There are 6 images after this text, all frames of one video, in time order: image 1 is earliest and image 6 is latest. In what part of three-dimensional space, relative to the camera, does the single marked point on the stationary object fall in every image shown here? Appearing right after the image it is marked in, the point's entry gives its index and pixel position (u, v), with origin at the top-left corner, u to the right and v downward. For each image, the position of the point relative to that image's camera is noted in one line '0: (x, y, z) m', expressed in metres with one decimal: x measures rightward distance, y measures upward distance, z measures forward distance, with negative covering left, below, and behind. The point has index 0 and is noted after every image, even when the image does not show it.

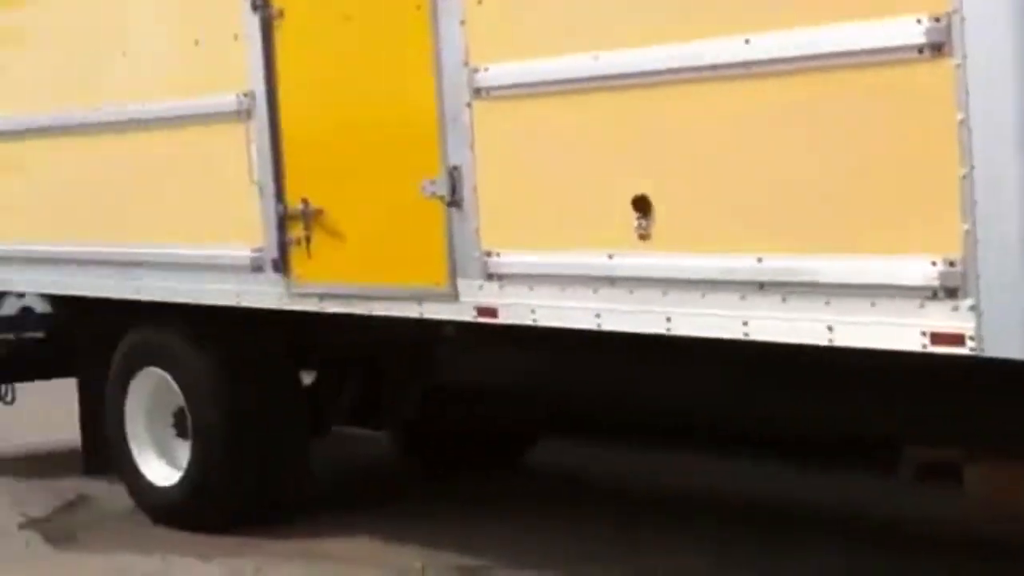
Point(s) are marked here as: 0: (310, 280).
0: (-1.0, 0.0, +8.0) m
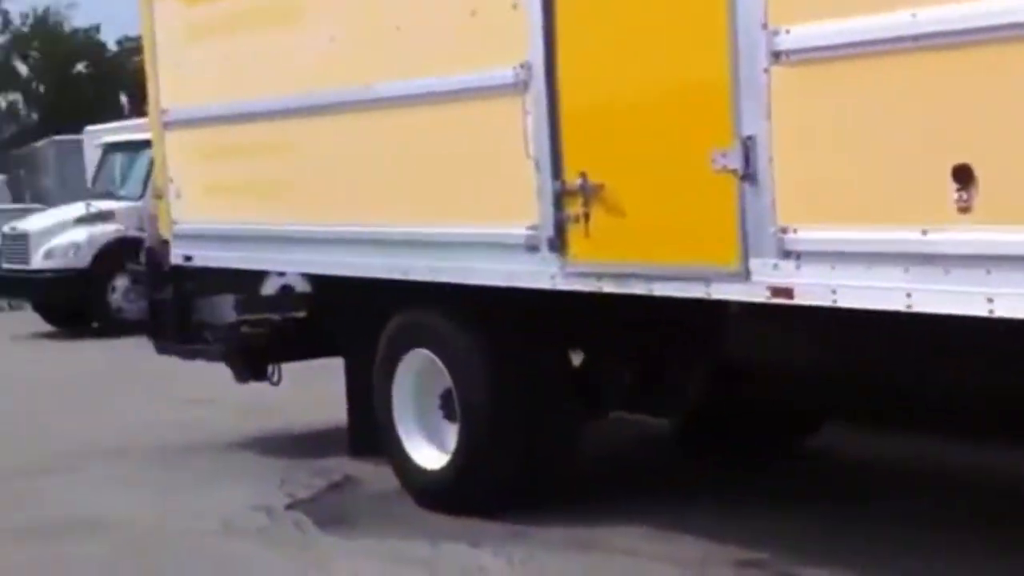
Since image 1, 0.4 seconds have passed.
0: (+0.4, +0.1, +7.7) m
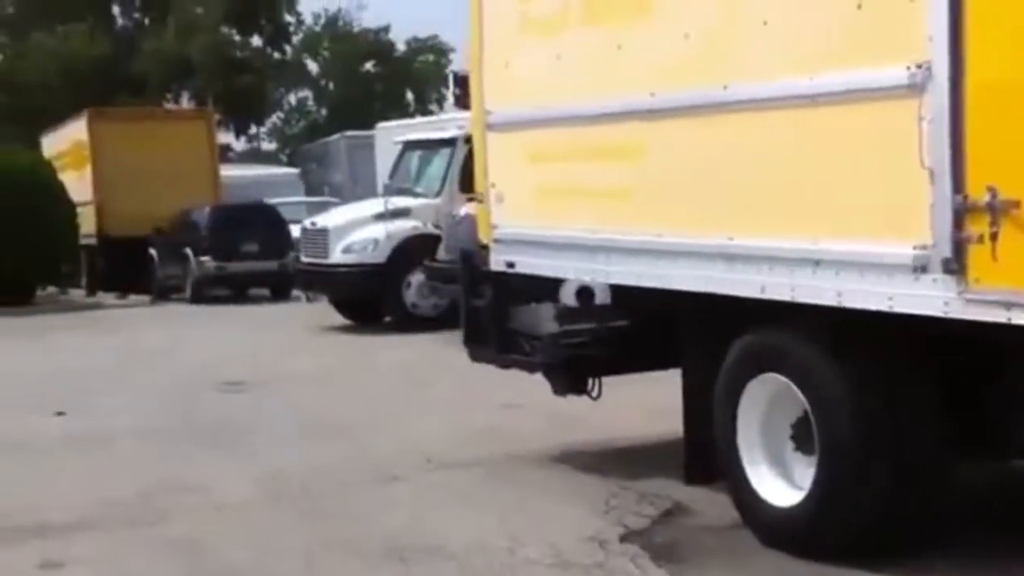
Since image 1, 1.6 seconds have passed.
0: (+2.1, 0.0, +6.8) m
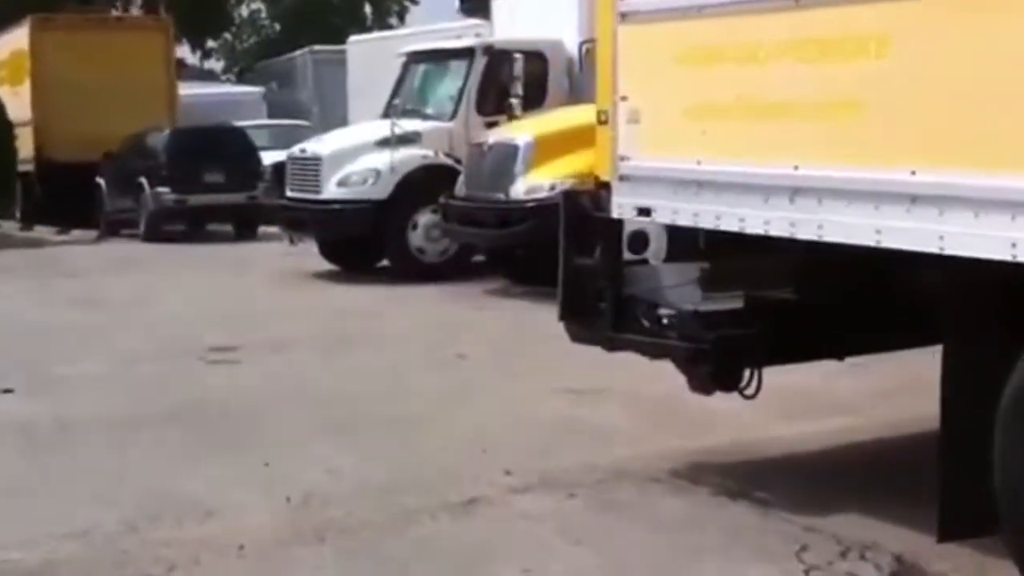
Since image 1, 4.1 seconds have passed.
0: (+2.9, 0.0, +3.8) m
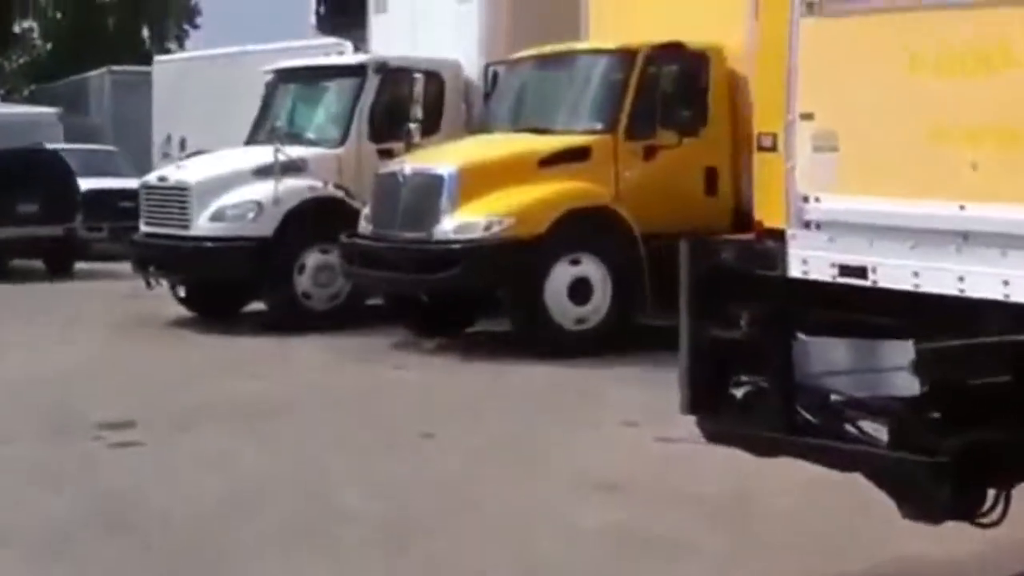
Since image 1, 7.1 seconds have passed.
0: (+4.0, -0.2, +2.1) m
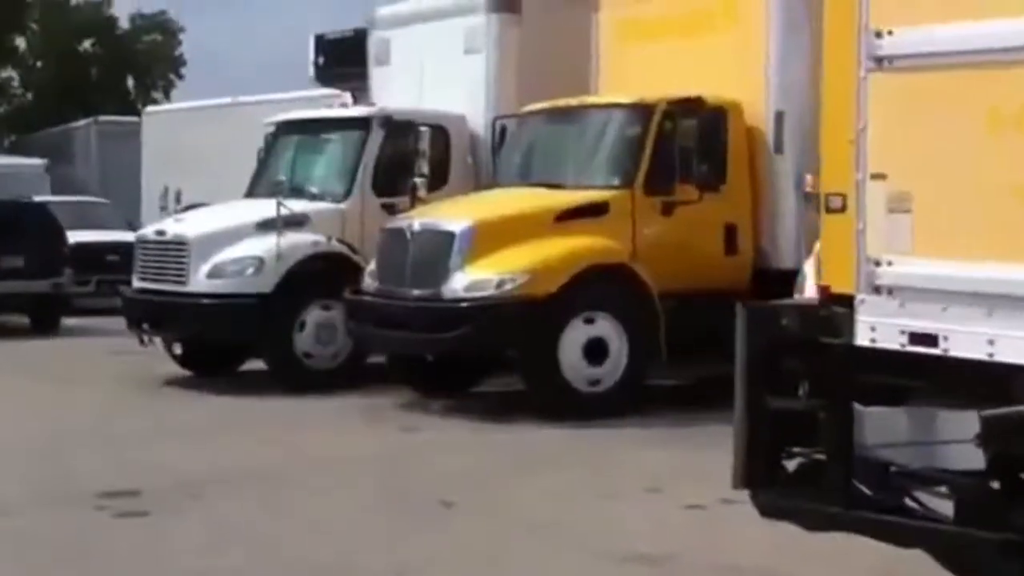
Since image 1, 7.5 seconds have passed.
0: (+4.2, -0.3, +1.7) m
